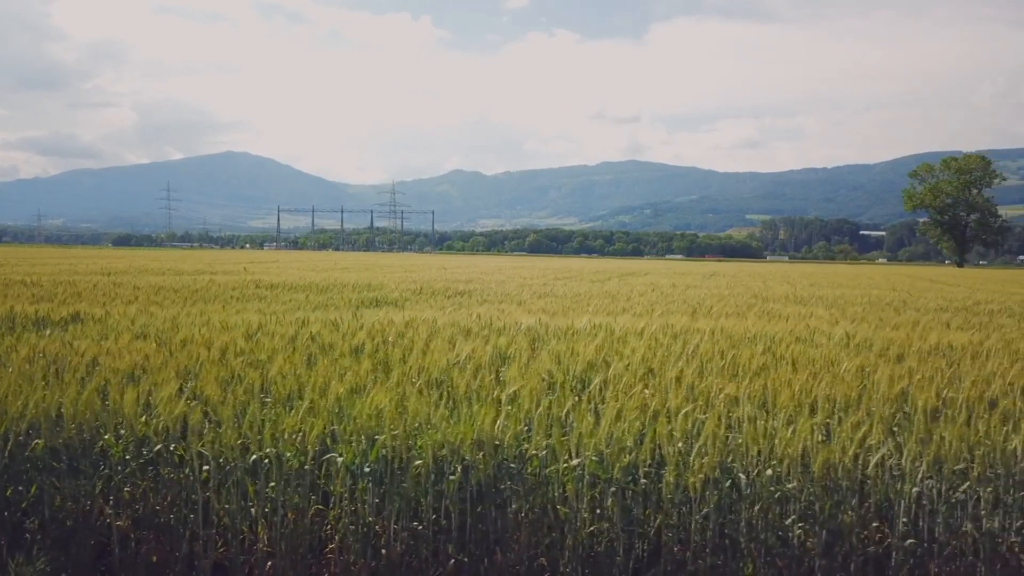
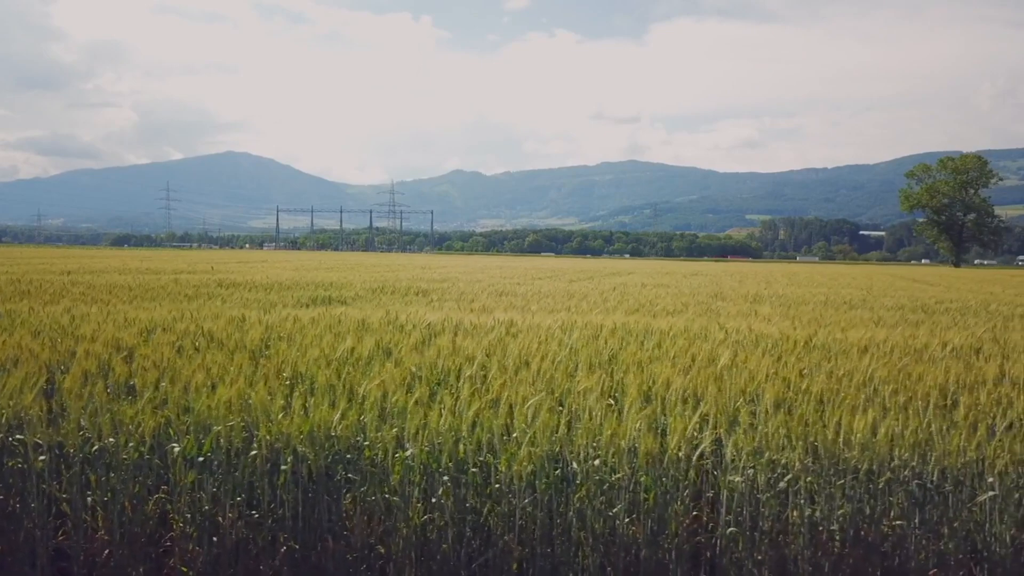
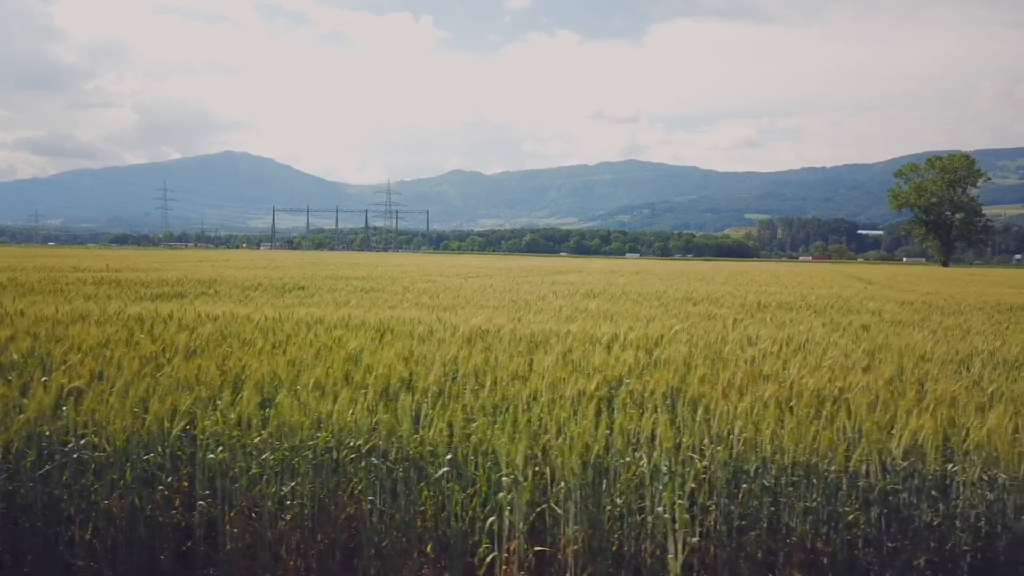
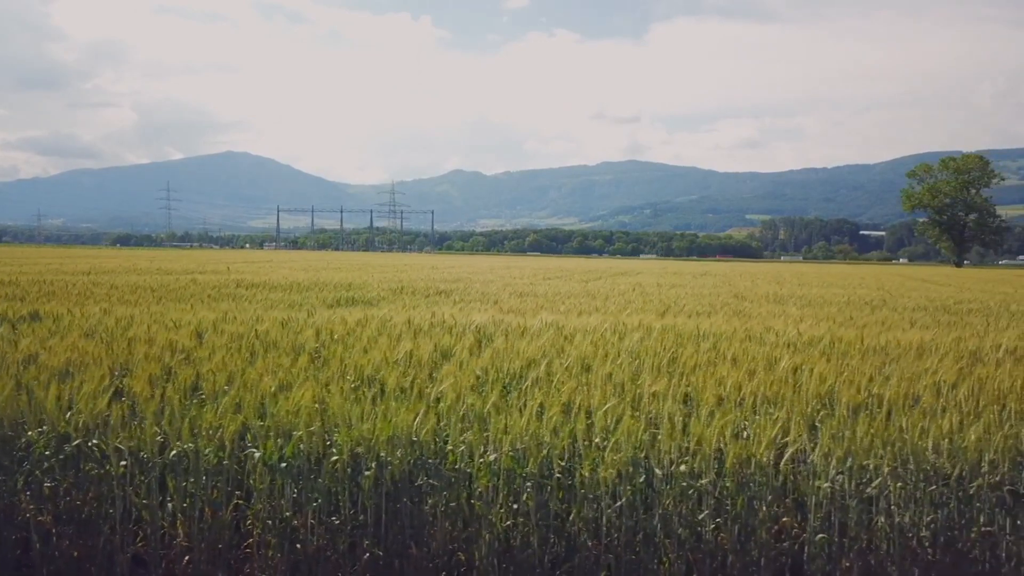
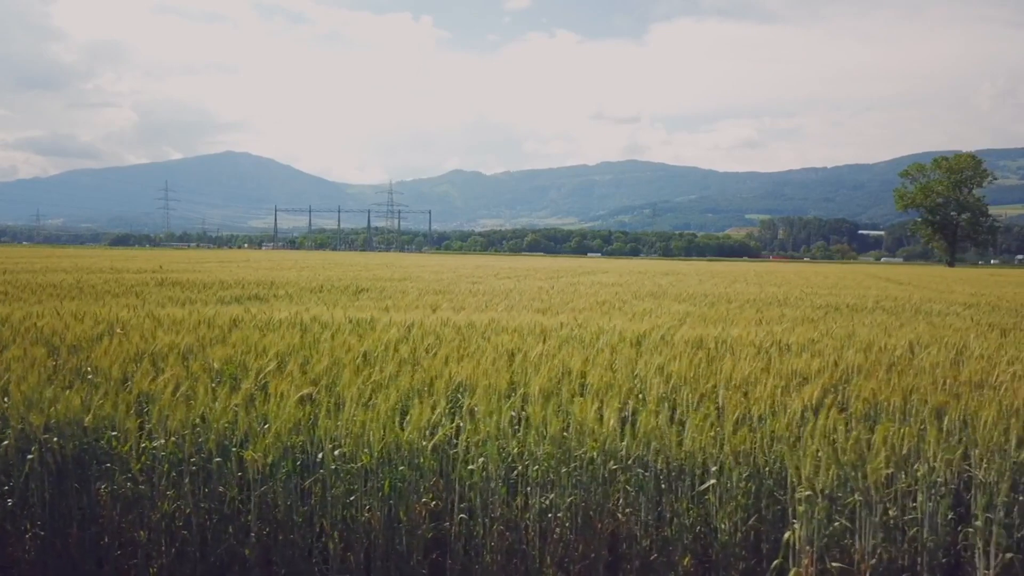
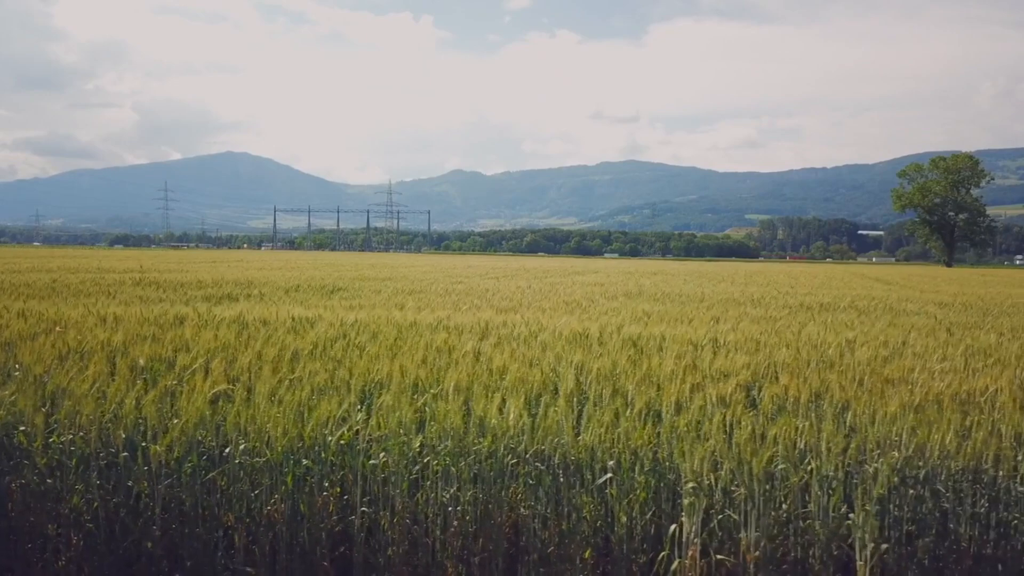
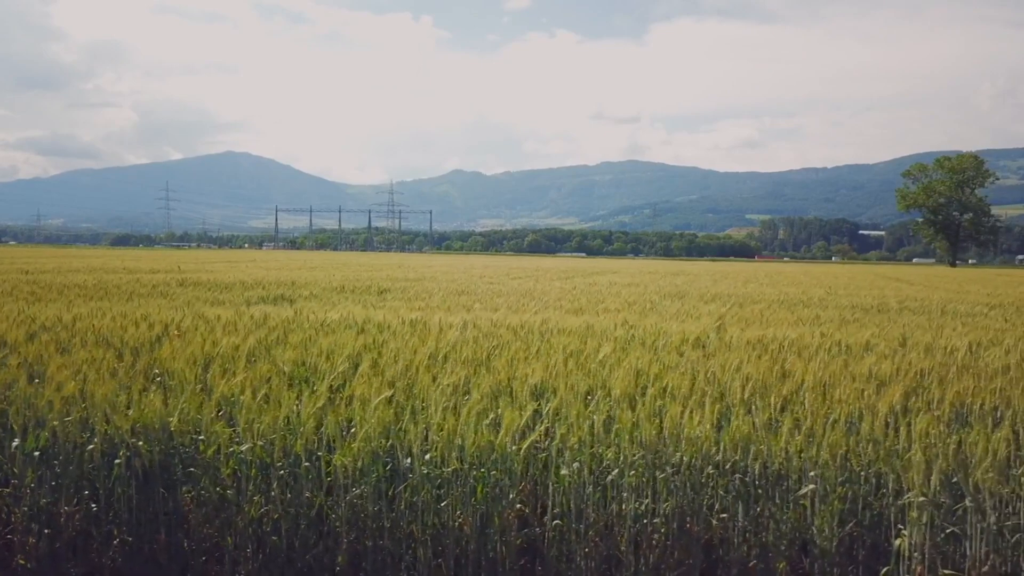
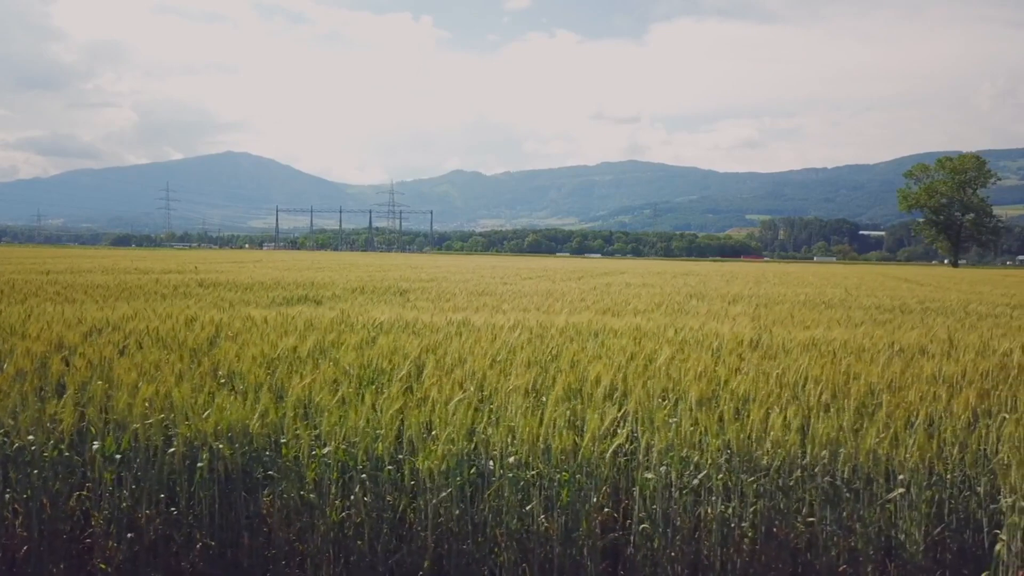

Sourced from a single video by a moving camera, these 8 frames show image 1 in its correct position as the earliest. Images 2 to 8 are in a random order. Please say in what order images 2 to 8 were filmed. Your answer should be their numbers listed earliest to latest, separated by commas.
4, 2, 8, 7, 5, 6, 3
